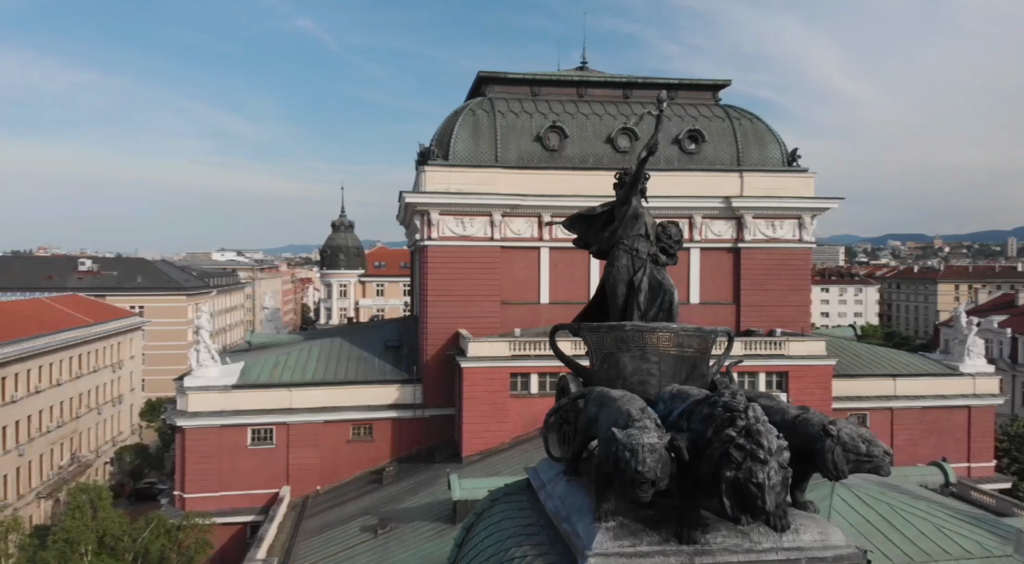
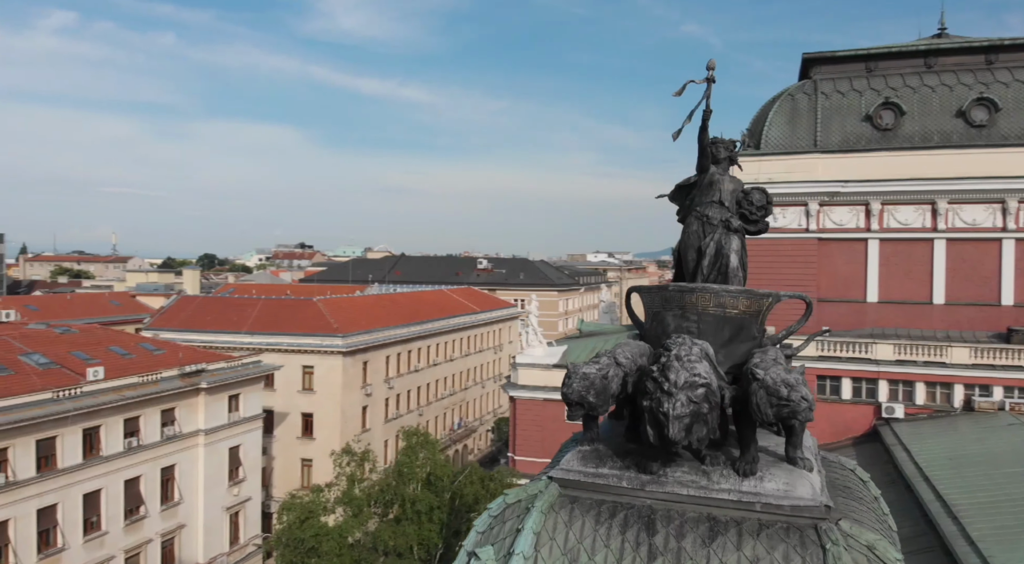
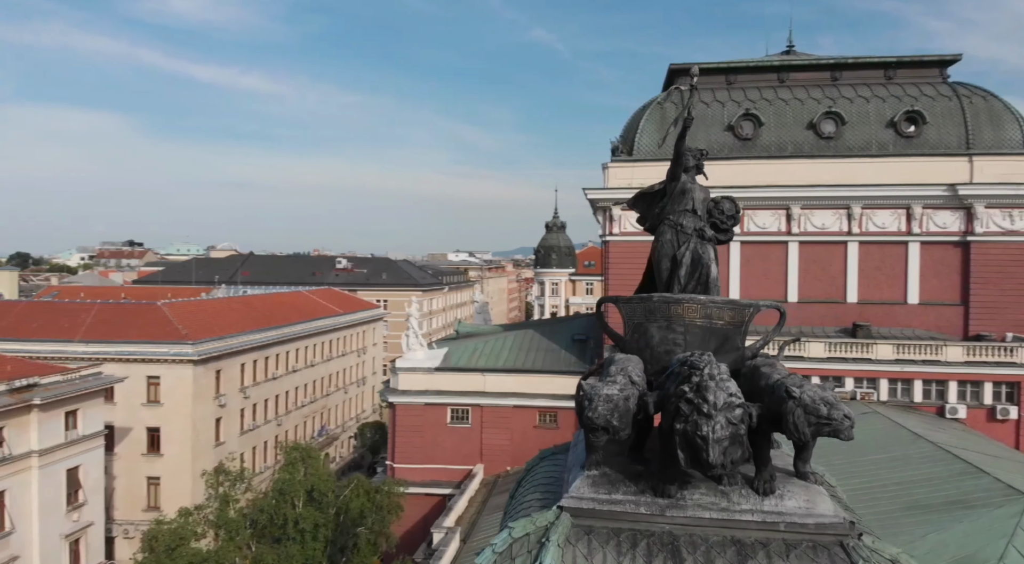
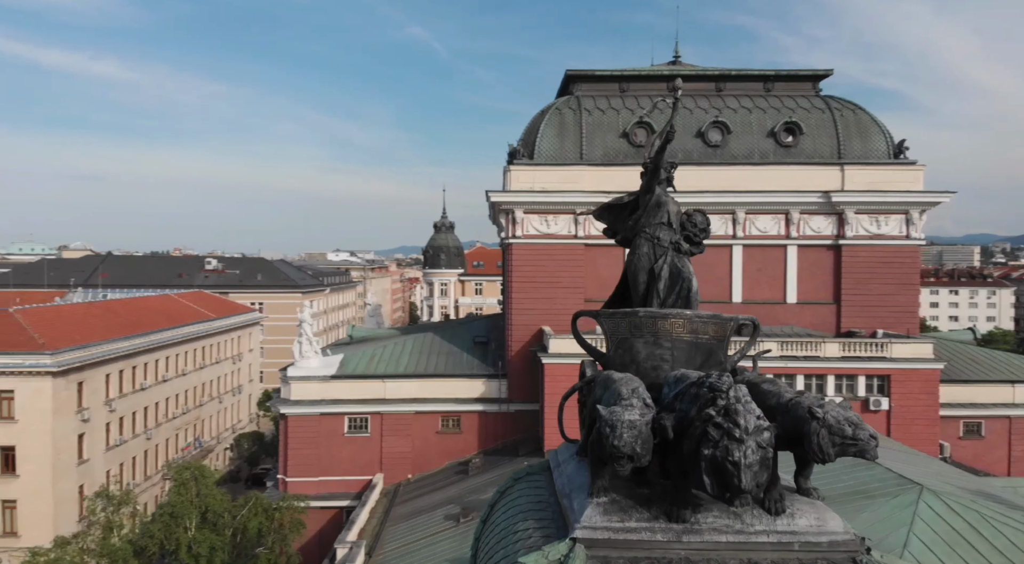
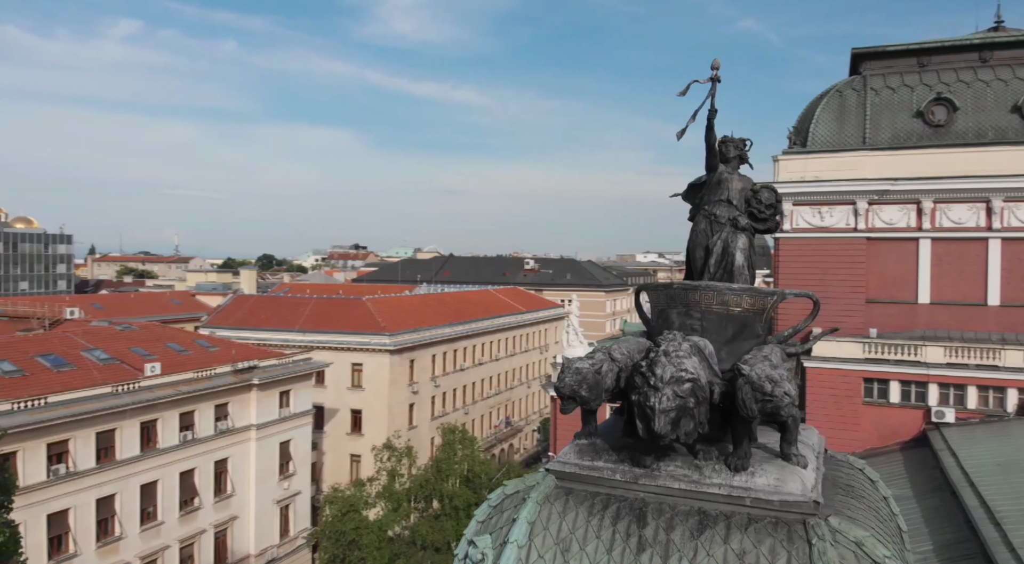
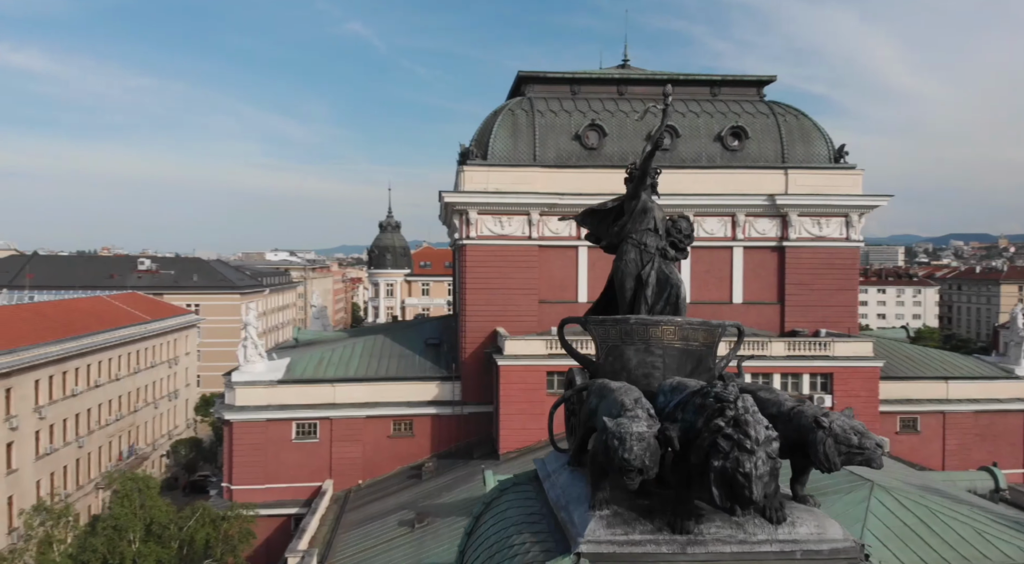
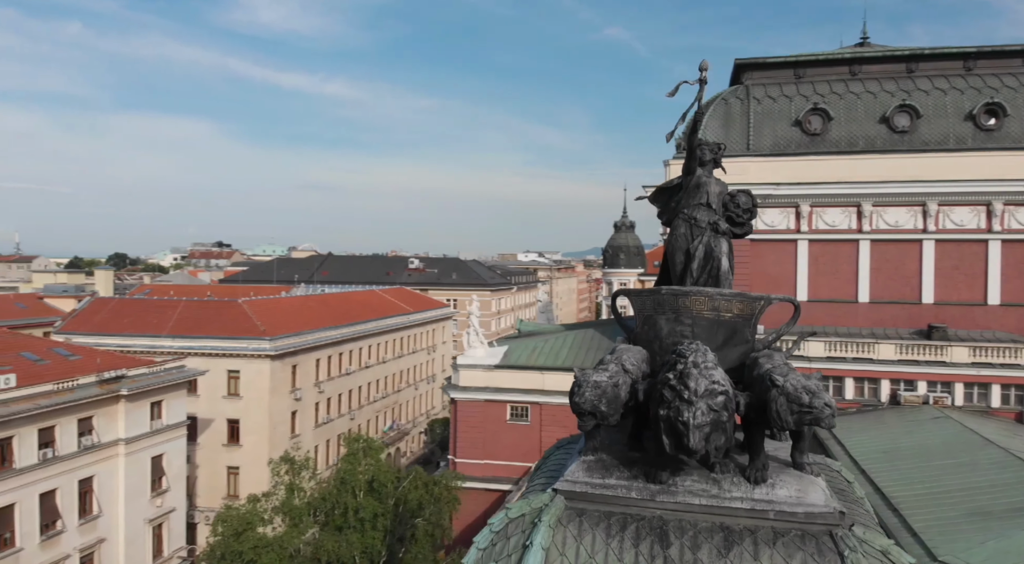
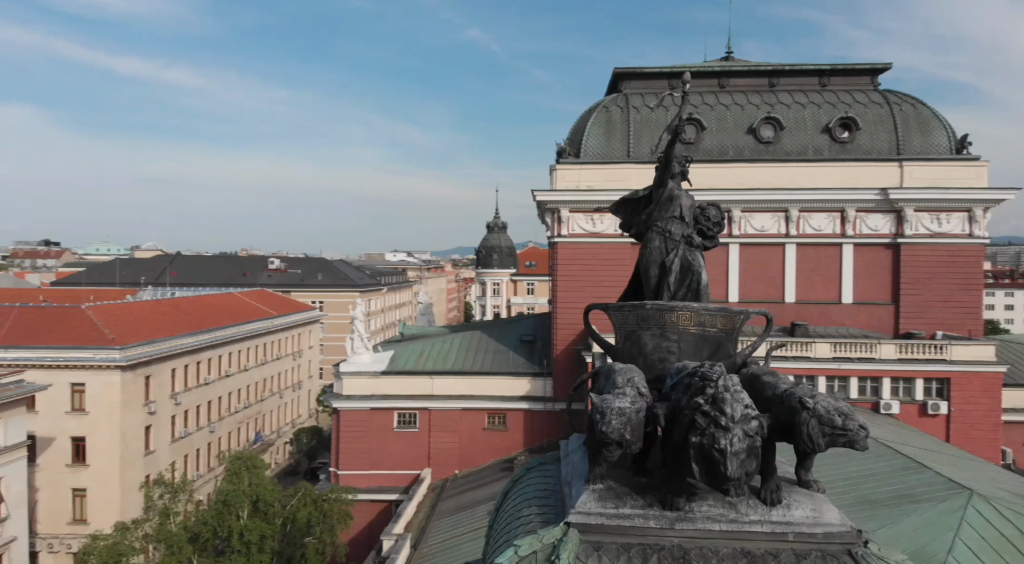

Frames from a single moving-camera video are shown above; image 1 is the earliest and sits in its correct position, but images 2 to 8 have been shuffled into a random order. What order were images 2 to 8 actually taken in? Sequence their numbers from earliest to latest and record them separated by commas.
6, 4, 8, 3, 7, 2, 5
